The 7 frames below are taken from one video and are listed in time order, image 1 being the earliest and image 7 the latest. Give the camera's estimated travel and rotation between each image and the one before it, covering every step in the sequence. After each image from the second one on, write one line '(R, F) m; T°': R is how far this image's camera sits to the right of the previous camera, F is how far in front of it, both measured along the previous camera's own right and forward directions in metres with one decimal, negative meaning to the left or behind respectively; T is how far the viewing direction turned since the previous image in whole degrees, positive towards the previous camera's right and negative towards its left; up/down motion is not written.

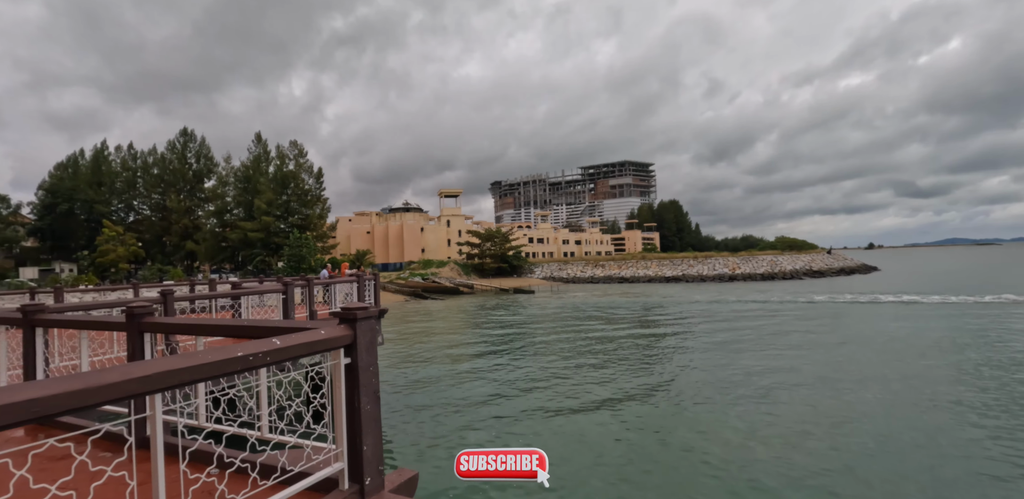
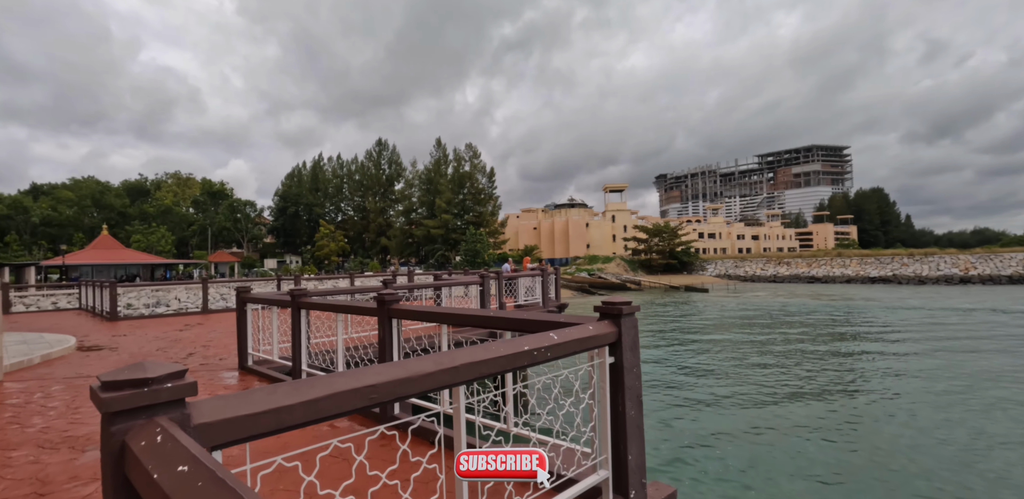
(-0.7, +0.3) m; -18°
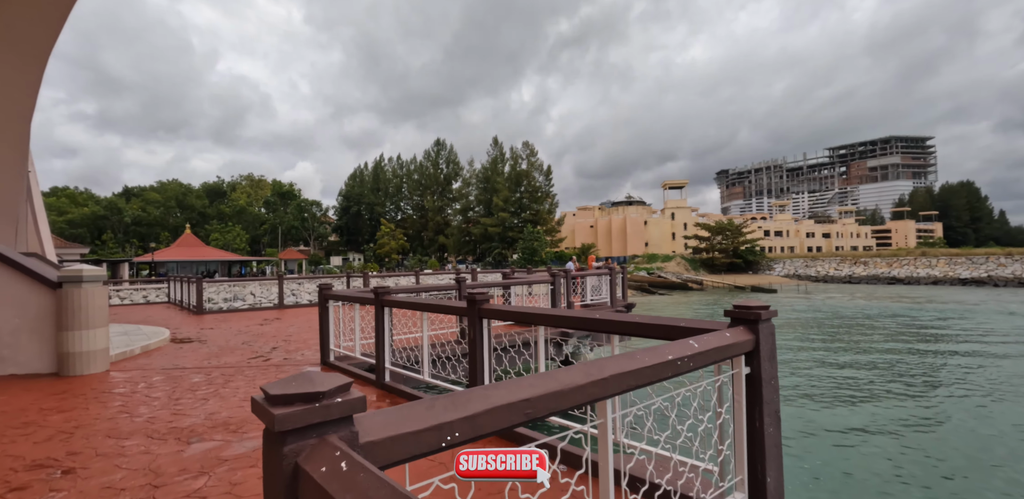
(-0.3, +0.2) m; -6°
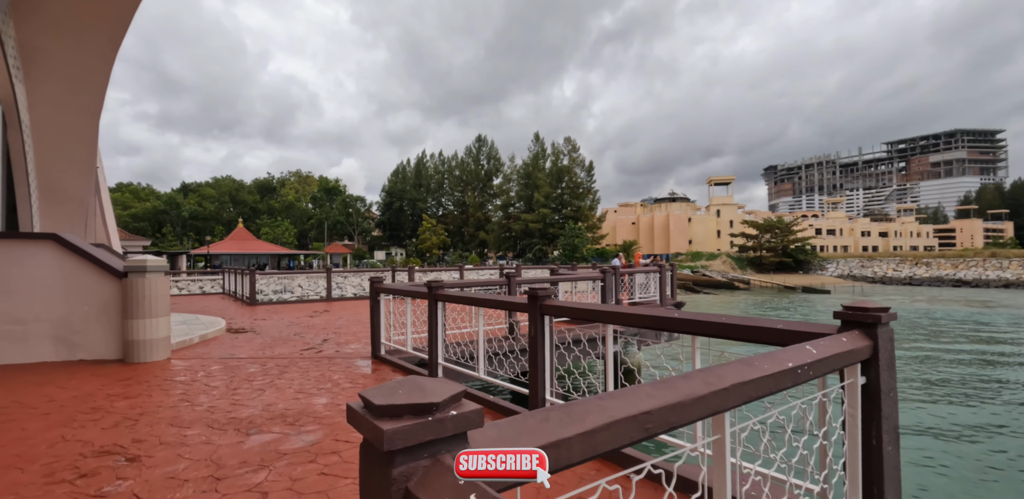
(-0.2, +0.2) m; -4°
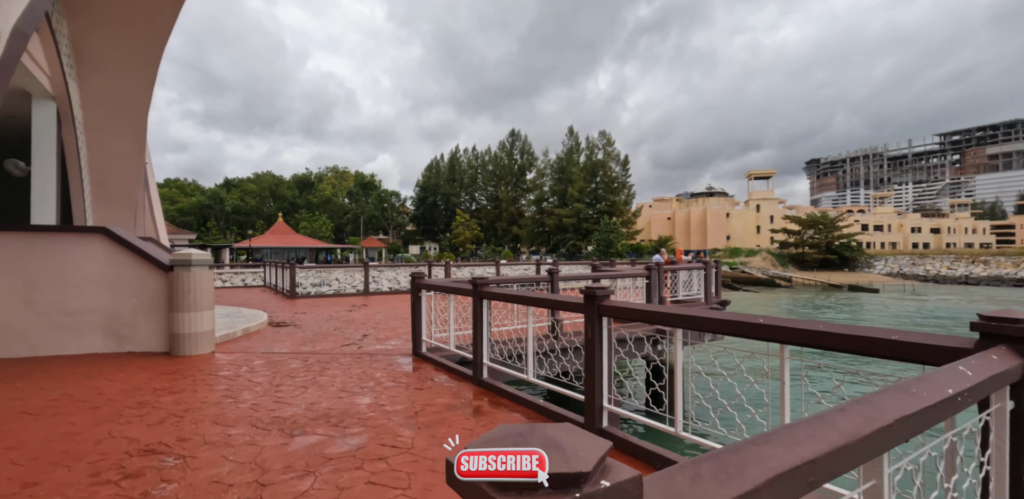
(-0.2, +0.2) m; -4°
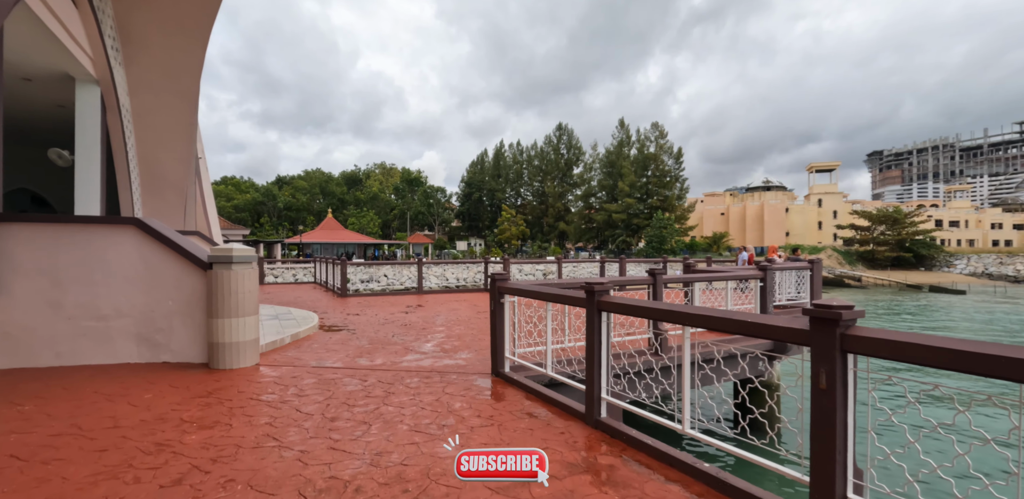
(-0.6, +1.1) m; -5°
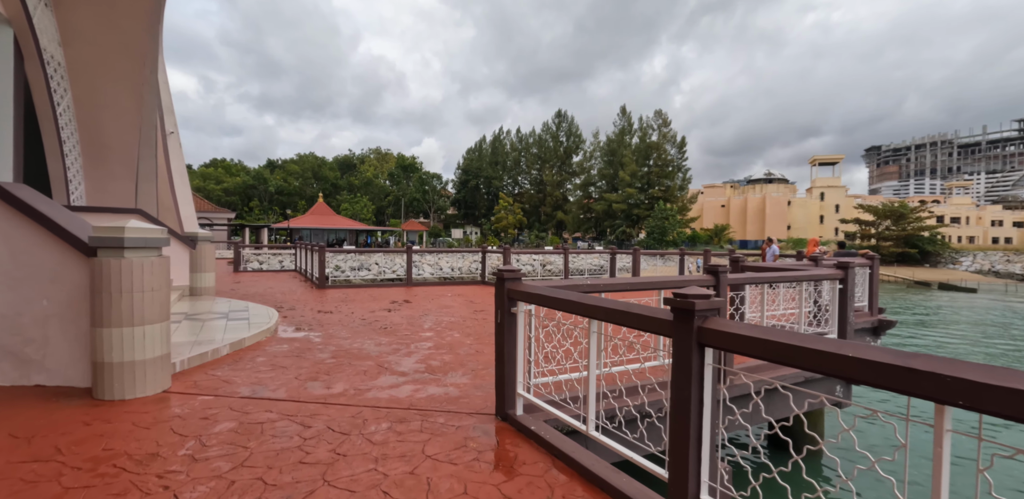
(-0.1, +1.5) m; 0°
